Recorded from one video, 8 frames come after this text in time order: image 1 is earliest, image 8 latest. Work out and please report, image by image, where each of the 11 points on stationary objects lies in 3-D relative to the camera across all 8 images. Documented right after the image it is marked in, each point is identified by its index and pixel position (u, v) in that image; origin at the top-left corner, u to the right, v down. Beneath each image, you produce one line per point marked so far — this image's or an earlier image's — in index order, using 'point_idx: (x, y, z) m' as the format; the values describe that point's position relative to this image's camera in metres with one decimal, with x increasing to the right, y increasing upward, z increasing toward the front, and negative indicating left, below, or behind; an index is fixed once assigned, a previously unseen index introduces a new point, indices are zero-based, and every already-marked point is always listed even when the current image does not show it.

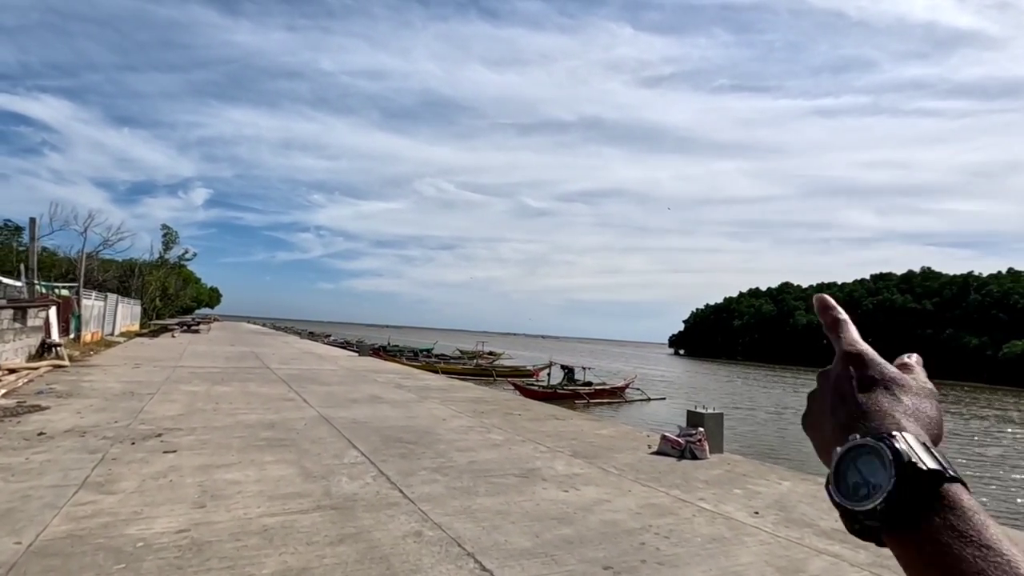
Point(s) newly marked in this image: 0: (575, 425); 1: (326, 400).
0: (+1.1, -2.3, +9.0) m
1: (-3.4, -2.1, +10.1) m
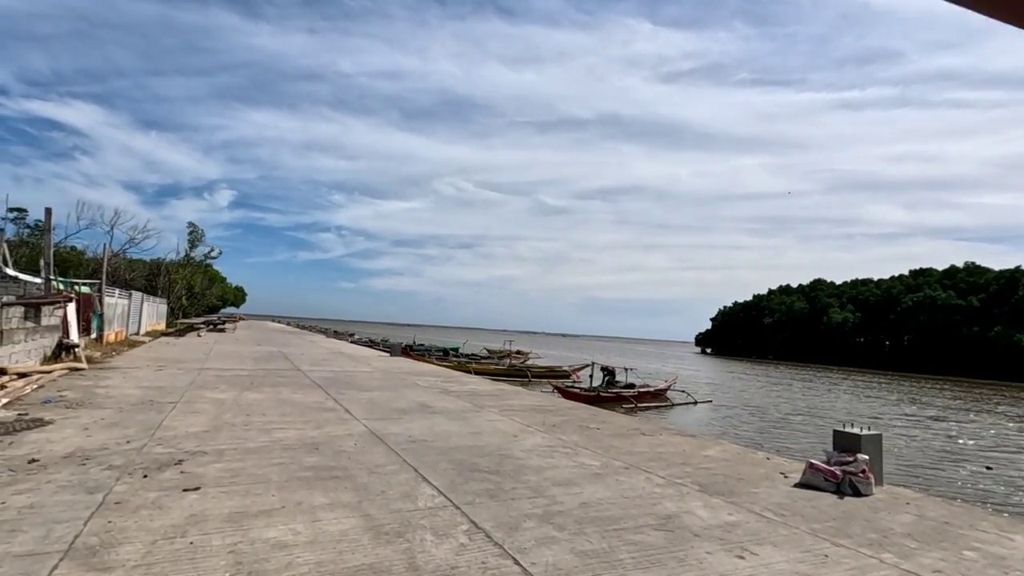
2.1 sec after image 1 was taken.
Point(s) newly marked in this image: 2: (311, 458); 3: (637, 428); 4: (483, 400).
0: (+2.2, -2.2, +7.5) m
1: (-2.3, -2.0, +8.7) m
2: (-2.1, -1.7, +5.5) m
3: (+2.0, -2.2, +8.5) m
4: (-0.6, -2.3, +10.7) m
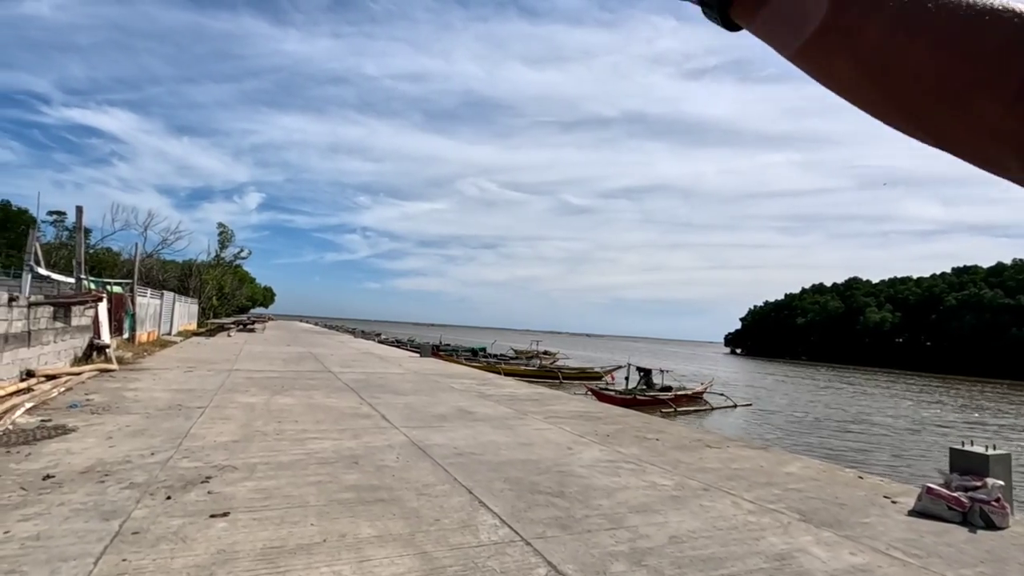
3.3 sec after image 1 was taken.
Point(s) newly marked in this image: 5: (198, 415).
0: (+2.9, -2.1, +6.7) m
1: (-1.5, -2.0, +8.1) m
2: (-1.5, -1.7, +4.9) m
3: (+2.7, -2.2, +7.8) m
4: (+0.2, -2.2, +10.1) m
5: (-4.3, -1.8, +7.4) m
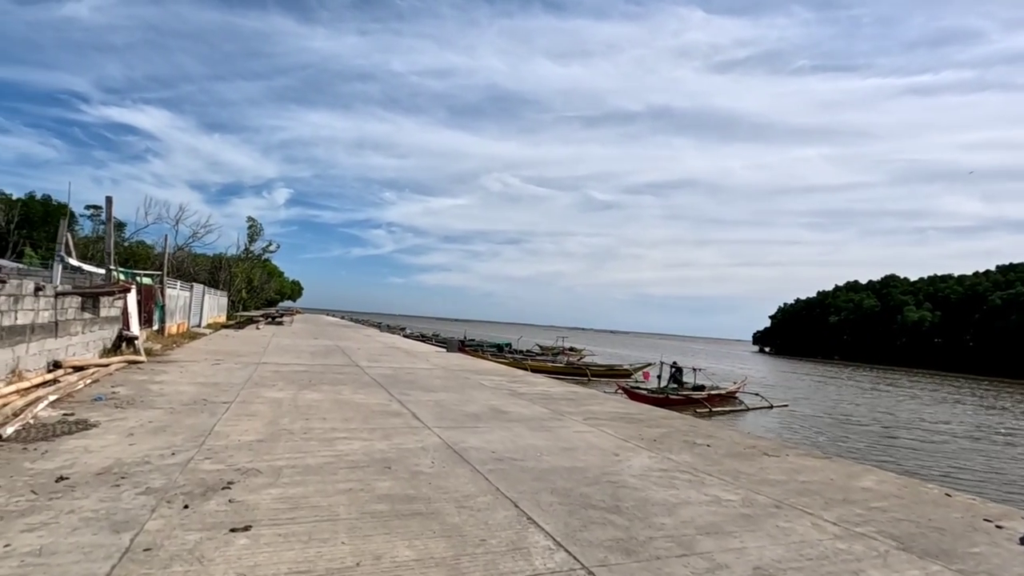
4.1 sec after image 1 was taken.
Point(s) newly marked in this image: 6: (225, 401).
0: (+3.4, -2.0, +6.1) m
1: (-1.0, -1.8, +7.7) m
2: (-1.1, -1.6, +4.5) m
3: (+3.2, -2.1, +7.1) m
4: (+0.9, -2.1, +9.6) m
5: (-3.8, -1.6, +7.1) m
6: (-4.2, -1.6, +7.9) m
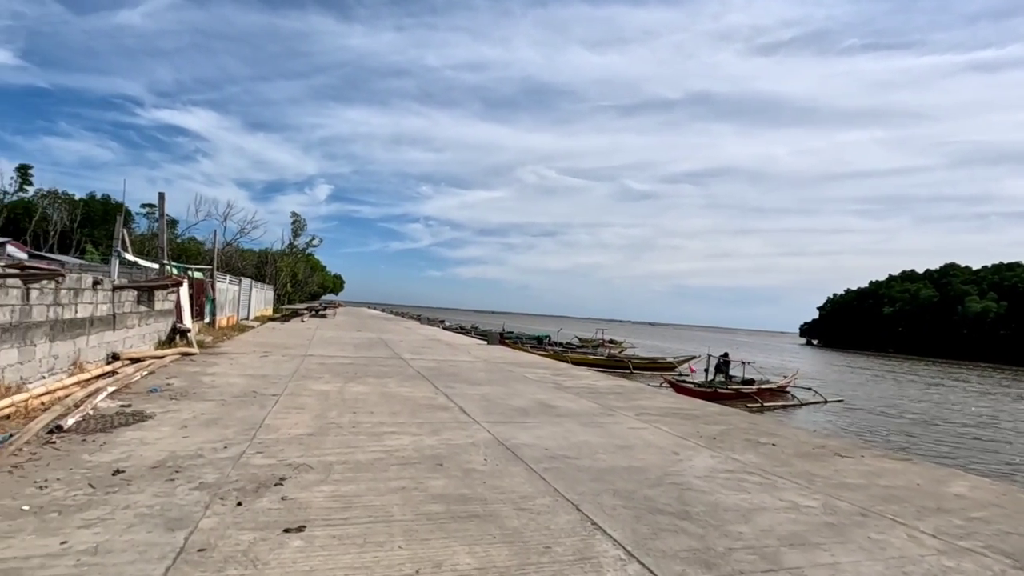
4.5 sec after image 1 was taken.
0: (+3.9, -1.9, +5.6) m
1: (-0.3, -1.7, +7.5) m
2: (-0.6, -1.5, +4.3) m
3: (+3.9, -1.9, +6.7) m
4: (+1.7, -1.9, +9.3) m
5: (-3.2, -1.5, +7.1) m
6: (-3.5, -1.5, +7.9) m
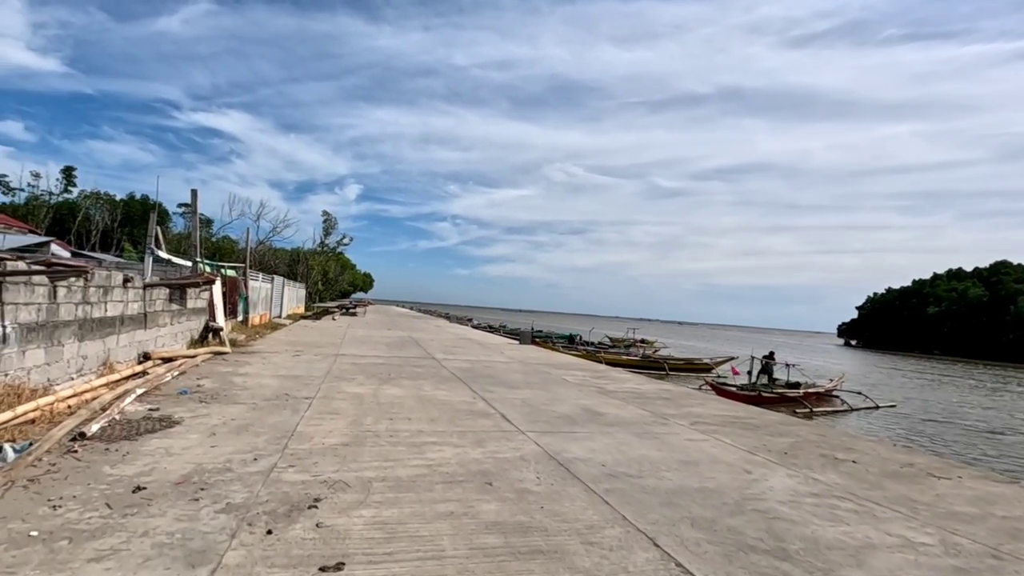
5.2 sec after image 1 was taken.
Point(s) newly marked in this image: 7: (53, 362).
0: (+4.4, -1.9, +4.9) m
1: (+0.3, -1.7, +7.0) m
2: (-0.2, -1.5, +3.8) m
3: (+4.4, -1.9, +5.9) m
4: (+2.3, -1.9, +8.6) m
5: (-2.6, -1.5, +6.7) m
6: (-2.9, -1.5, +7.5) m
7: (-5.1, -0.8, +6.0) m
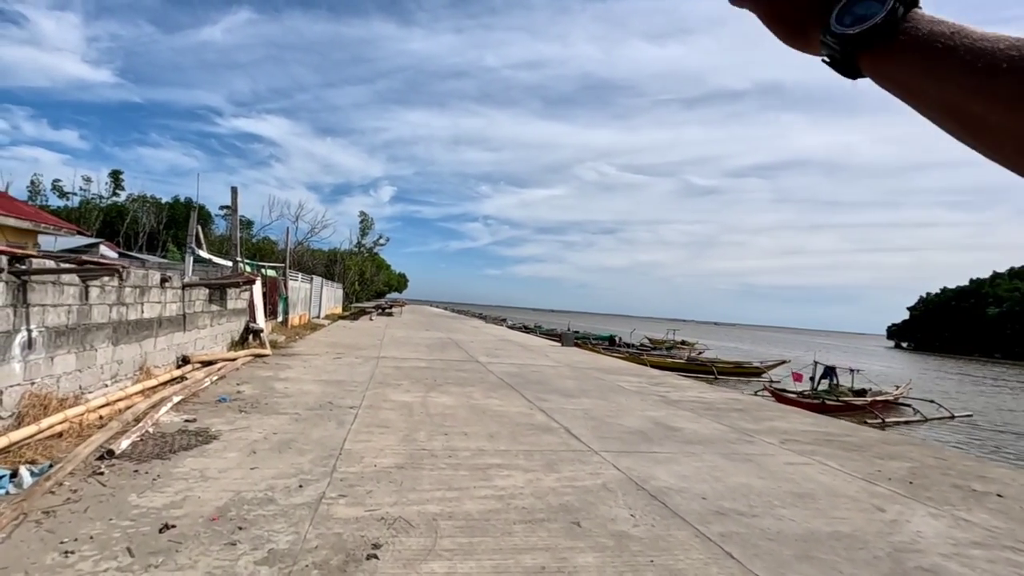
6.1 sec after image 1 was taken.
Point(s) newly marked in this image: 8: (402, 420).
0: (+5.1, -1.9, +3.9) m
1: (+1.1, -1.7, +6.2) m
2: (+0.4, -1.5, +3.0) m
3: (+5.1, -1.9, +4.9) m
4: (+3.2, -1.9, +7.7) m
5: (-1.8, -1.5, +6.1) m
6: (-2.1, -1.5, +6.9) m
7: (-4.4, -0.8, +5.5) m
8: (-1.3, -1.5, +6.2) m
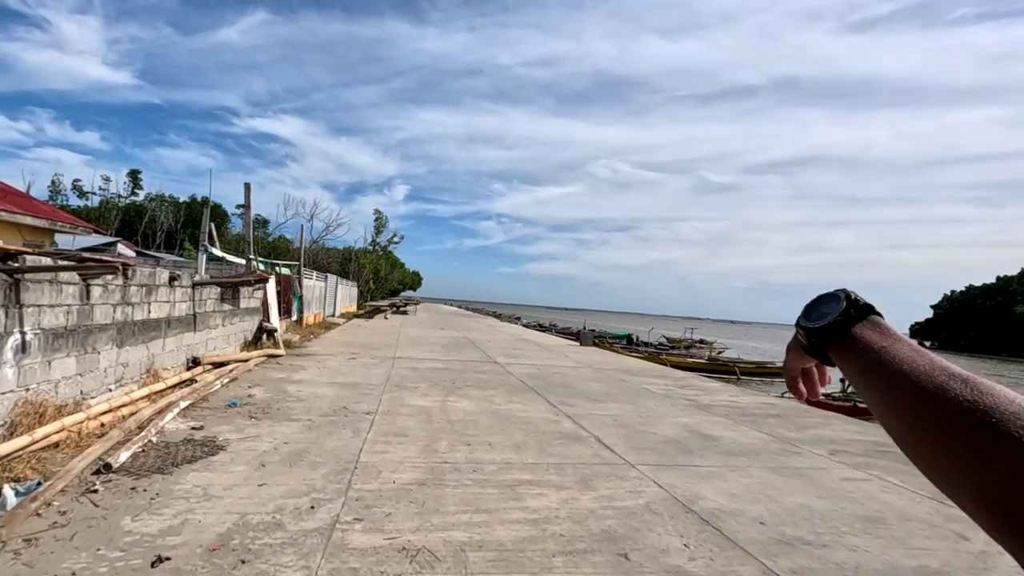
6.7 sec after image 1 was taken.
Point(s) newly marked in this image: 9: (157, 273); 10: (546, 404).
0: (+5.3, -1.9, +3.3) m
1: (+1.3, -1.7, +5.8) m
2: (+0.6, -1.5, +2.6) m
3: (+5.4, -1.9, +4.4) m
4: (+3.5, -1.9, +7.2) m
5: (-1.5, -1.5, +5.8) m
6: (-1.8, -1.5, +6.6) m
7: (-4.1, -0.8, +5.2) m
8: (-1.0, -1.5, +5.8) m
9: (-4.5, +0.2, +6.8) m
10: (+0.5, -1.7, +7.8) m
